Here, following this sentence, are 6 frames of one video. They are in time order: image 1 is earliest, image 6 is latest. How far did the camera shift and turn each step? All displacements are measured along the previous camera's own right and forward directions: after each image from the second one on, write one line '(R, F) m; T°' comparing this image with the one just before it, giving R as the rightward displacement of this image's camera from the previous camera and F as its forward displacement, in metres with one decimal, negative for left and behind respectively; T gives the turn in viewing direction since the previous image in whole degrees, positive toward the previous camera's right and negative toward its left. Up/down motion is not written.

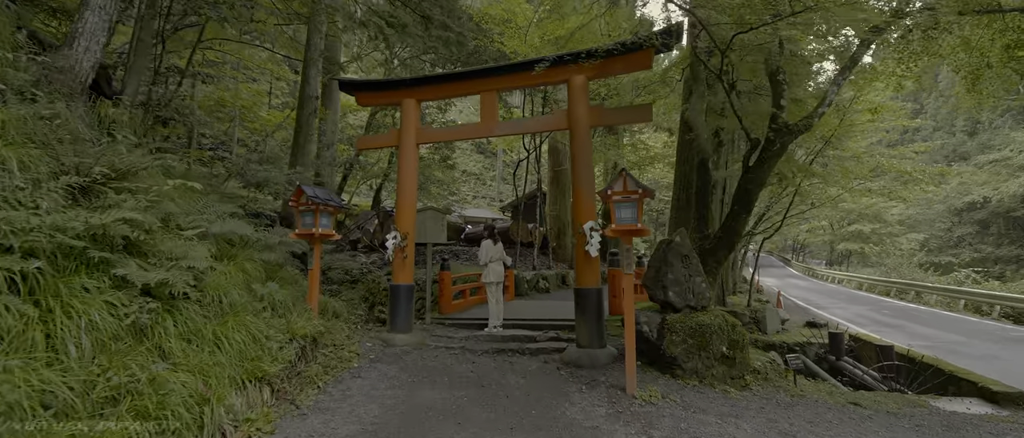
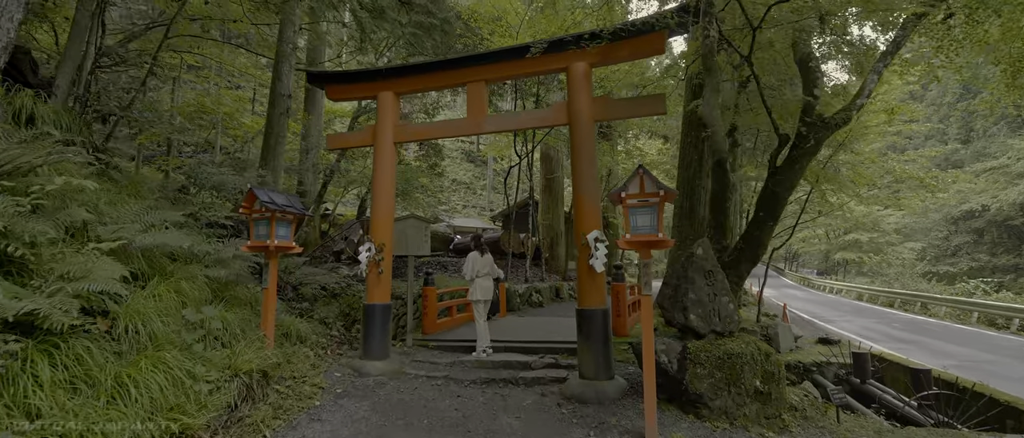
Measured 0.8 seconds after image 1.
(0.0, +0.8) m; +1°
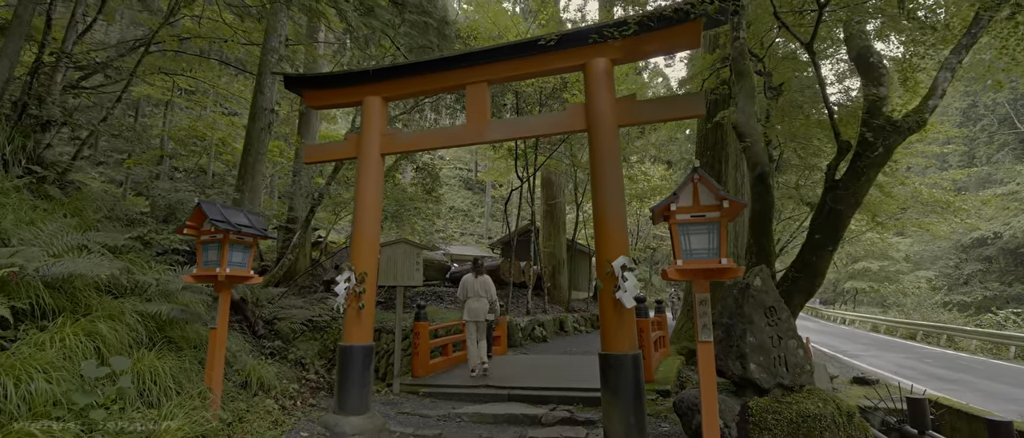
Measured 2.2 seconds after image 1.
(-0.1, +0.9) m; 0°
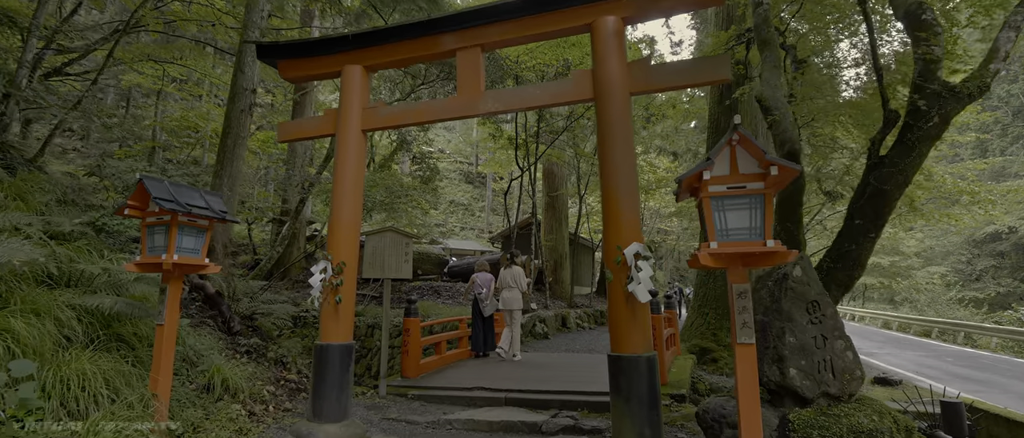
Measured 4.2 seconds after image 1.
(+0.1, +0.6) m; 0°
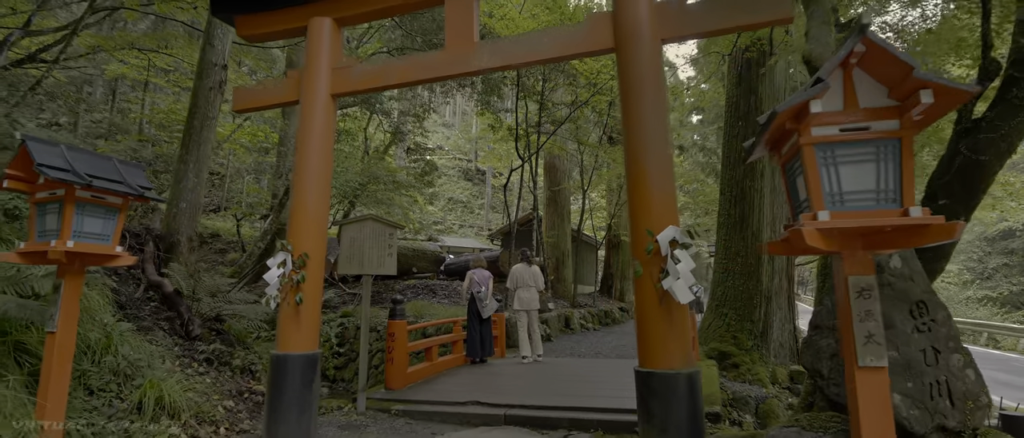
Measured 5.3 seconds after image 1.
(0.0, +0.8) m; 0°
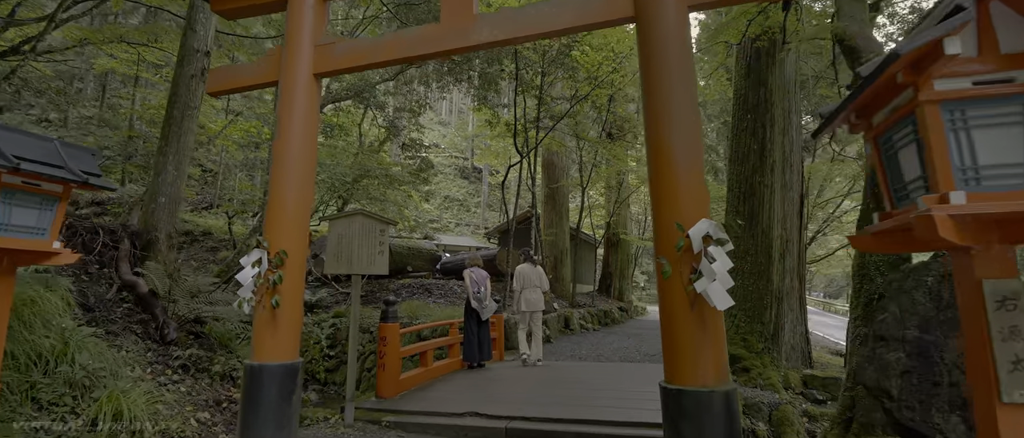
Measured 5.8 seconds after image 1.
(-0.1, +0.4) m; 0°
